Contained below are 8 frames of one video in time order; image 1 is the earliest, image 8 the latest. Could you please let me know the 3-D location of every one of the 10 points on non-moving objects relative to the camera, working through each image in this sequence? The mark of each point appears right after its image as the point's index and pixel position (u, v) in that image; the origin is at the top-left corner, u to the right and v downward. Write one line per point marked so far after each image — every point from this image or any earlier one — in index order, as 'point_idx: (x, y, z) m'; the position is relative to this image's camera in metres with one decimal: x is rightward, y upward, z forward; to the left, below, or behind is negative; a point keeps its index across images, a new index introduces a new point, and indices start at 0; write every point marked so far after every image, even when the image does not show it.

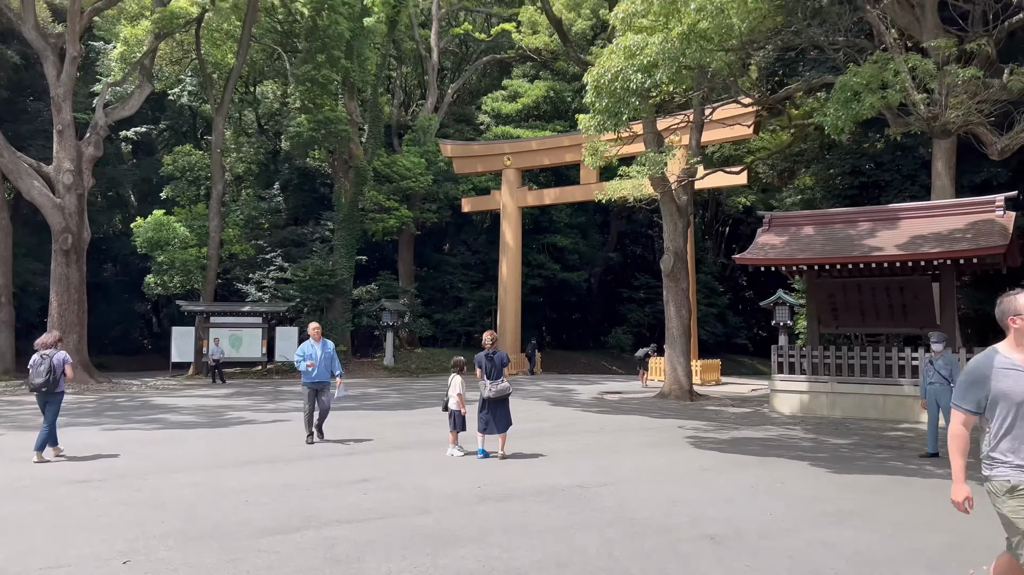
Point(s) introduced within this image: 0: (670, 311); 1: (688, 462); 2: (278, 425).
0: (+3.6, -0.6, +16.2) m
1: (+1.8, -1.7, +7.2) m
2: (-3.1, -1.8, +9.6) m
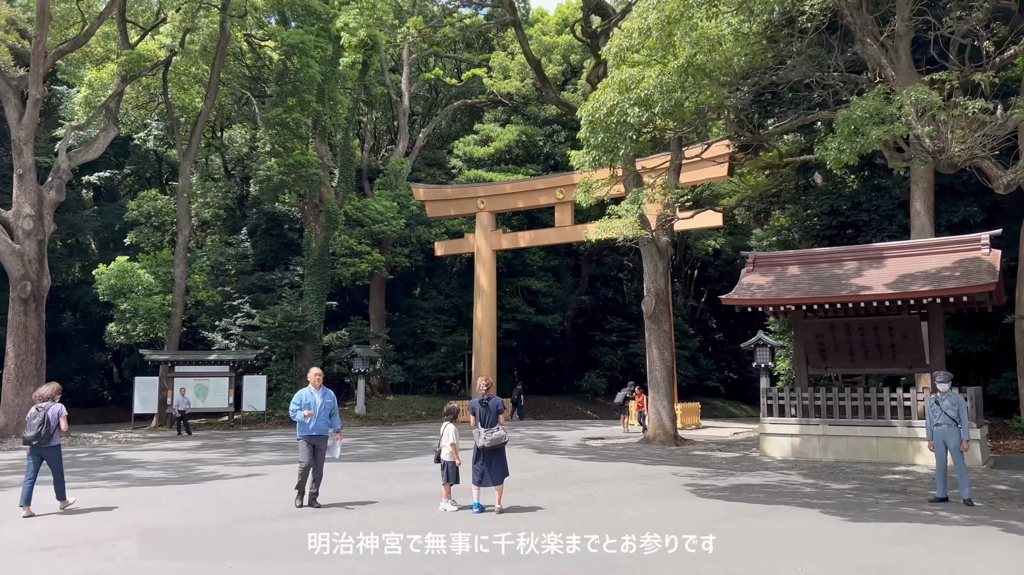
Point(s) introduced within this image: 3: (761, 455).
0: (+3.1, -1.5, +15.9) m
1: (+1.7, -2.1, +6.8) m
2: (-3.2, -2.4, +9.0) m
3: (+4.3, -2.9, +12.5) m
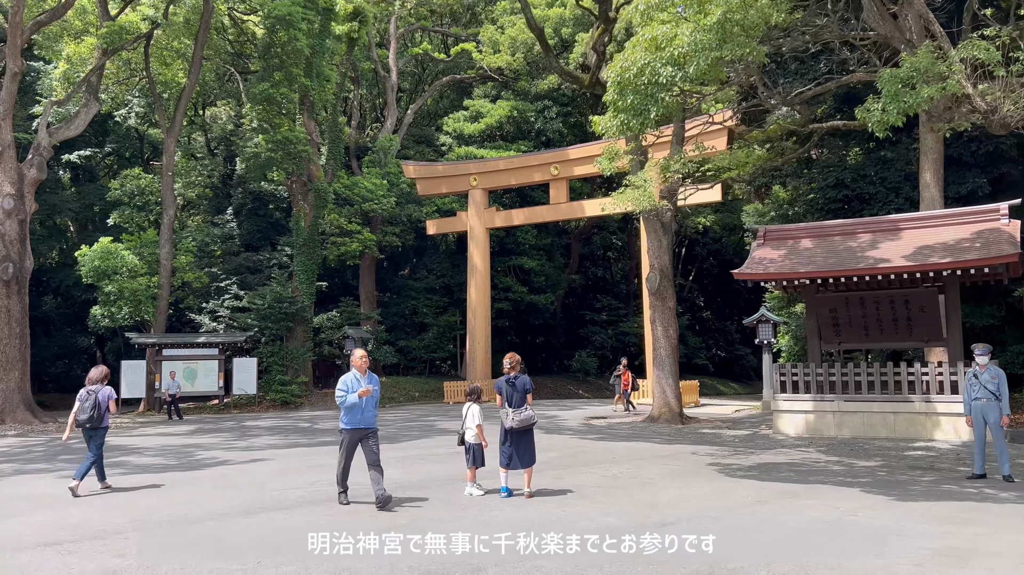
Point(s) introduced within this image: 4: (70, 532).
0: (+3.2, -1.0, +15.6) m
1: (+2.0, -1.9, +6.5) m
2: (-3.0, -2.1, +8.6) m
3: (+4.5, -2.5, +12.3) m
4: (-3.1, -1.7, +5.1) m
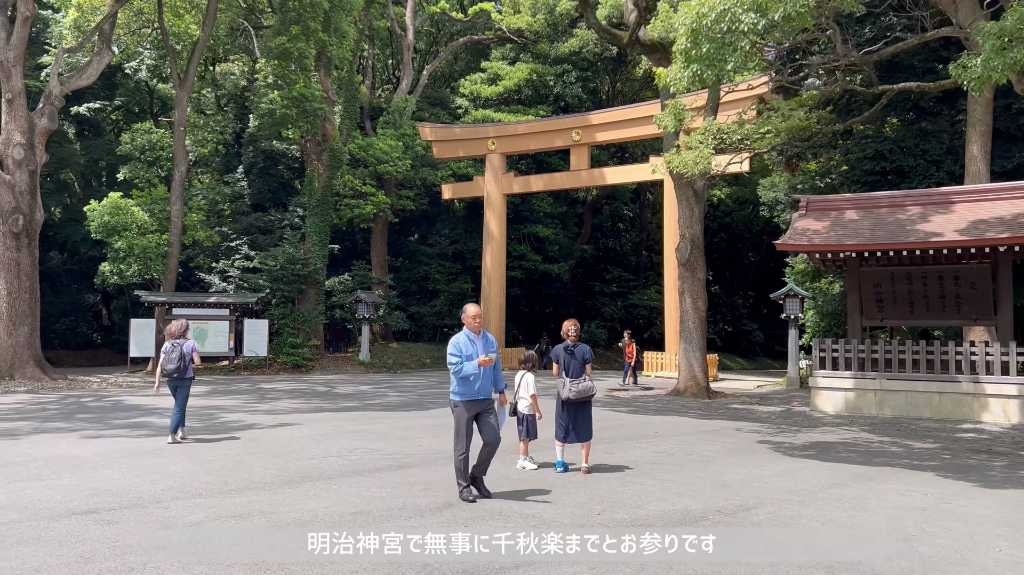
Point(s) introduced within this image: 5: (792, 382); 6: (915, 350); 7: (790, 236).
0: (+3.7, -0.4, +15.2) m
1: (+2.5, -1.6, +6.1) m
2: (-2.5, -1.6, +8.2) m
3: (+4.9, -2.0, +11.9) m
4: (-2.7, -1.4, +4.7) m
5: (+6.8, -2.3, +17.5) m
6: (+6.1, -1.0, +10.9) m
7: (+4.5, +0.8, +11.6) m
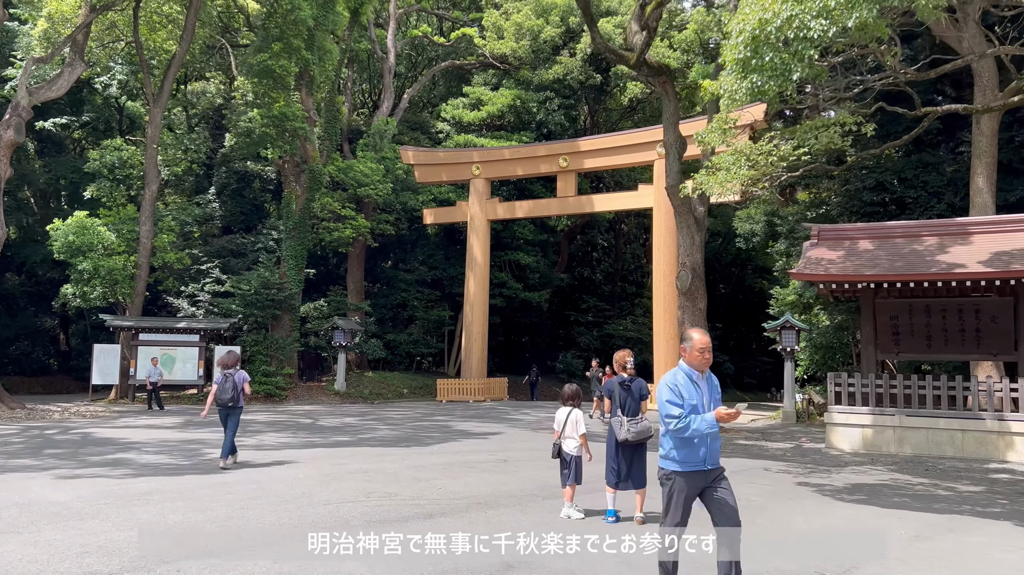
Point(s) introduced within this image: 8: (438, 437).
0: (+3.6, -1.0, +14.8) m
1: (+2.8, -1.8, +5.5) m
2: (-2.3, -1.9, +7.4) m
3: (+5.0, -2.5, +11.5) m
4: (-2.3, -1.5, +3.9) m
5: (+6.5, -3.1, +17.1) m
6: (+6.2, -1.4, +10.6) m
7: (+4.6, +0.3, +11.2) m
8: (-1.2, -2.4, +11.4) m
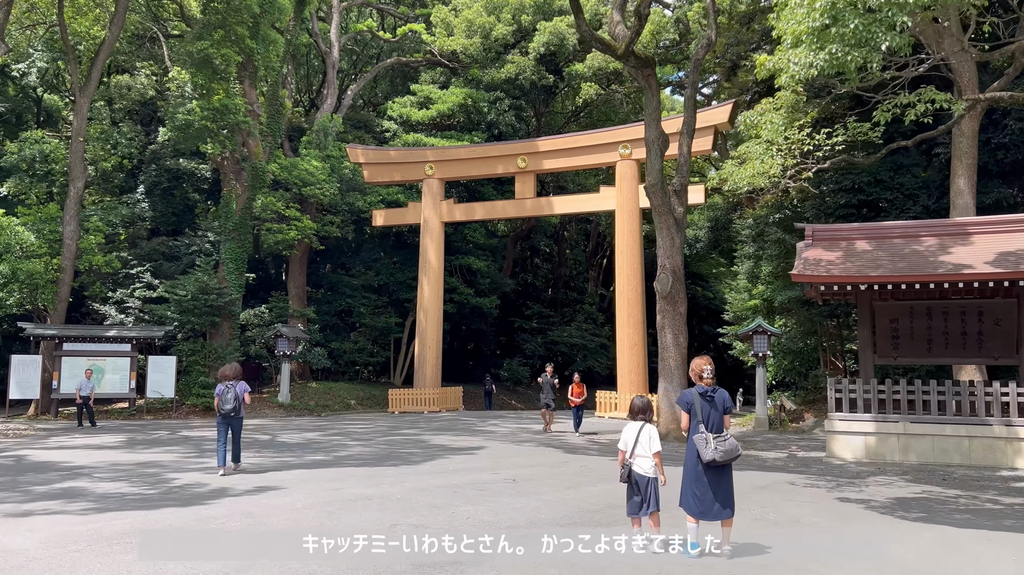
0: (+3.1, -1.0, +14.2) m
1: (+3.2, -1.8, +5.0) m
2: (-2.1, -1.9, +6.3) m
3: (+4.8, -2.5, +11.0) m
4: (-1.7, -1.5, +2.9) m
5: (+5.8, -3.2, +16.8) m
6: (+6.1, -1.5, +10.3) m
7: (+4.4, +0.3, +10.8) m
8: (-1.3, -2.4, +10.4) m
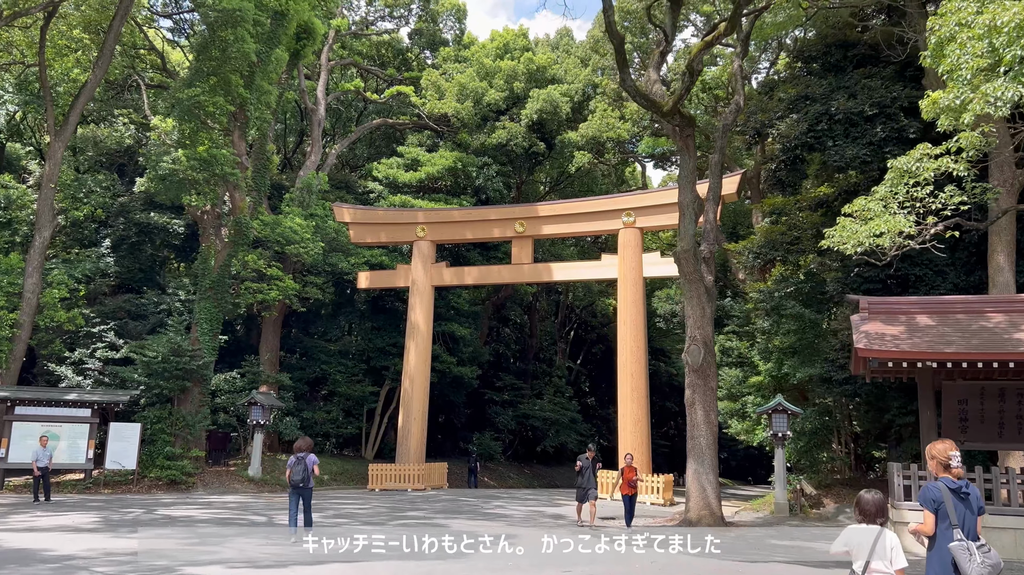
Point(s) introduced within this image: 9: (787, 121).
0: (+3.5, -2.4, +13.3) m
1: (+4.1, -2.2, +4.0) m
2: (-1.2, -2.3, +5.1) m
3: (+5.3, -3.6, +10.1) m
4: (-0.6, -1.5, +1.7) m
5: (+5.9, -4.9, +15.8) m
6: (+6.7, -2.5, +9.5) m
7: (+5.0, -0.7, +10.1) m
8: (-0.7, -3.2, +9.1) m
9: (+6.2, +3.8, +16.2) m
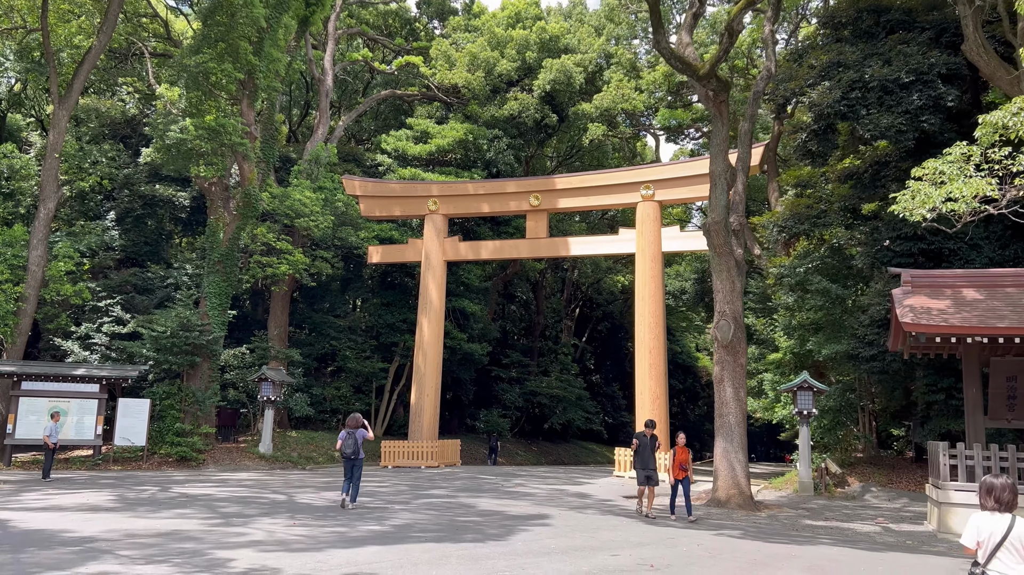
0: (+3.9, -1.9, +12.9) m
1: (+4.5, -2.0, +3.7) m
2: (-0.8, -2.0, +4.7) m
3: (+5.7, -3.2, +9.8) m
4: (-0.2, -1.4, +1.3) m
5: (+6.4, -4.3, +15.5) m
6: (+7.1, -2.2, +9.2) m
7: (+5.4, -0.4, +9.7) m
8: (-0.3, -2.9, +8.7) m
9: (+6.6, +4.3, +15.6) m
